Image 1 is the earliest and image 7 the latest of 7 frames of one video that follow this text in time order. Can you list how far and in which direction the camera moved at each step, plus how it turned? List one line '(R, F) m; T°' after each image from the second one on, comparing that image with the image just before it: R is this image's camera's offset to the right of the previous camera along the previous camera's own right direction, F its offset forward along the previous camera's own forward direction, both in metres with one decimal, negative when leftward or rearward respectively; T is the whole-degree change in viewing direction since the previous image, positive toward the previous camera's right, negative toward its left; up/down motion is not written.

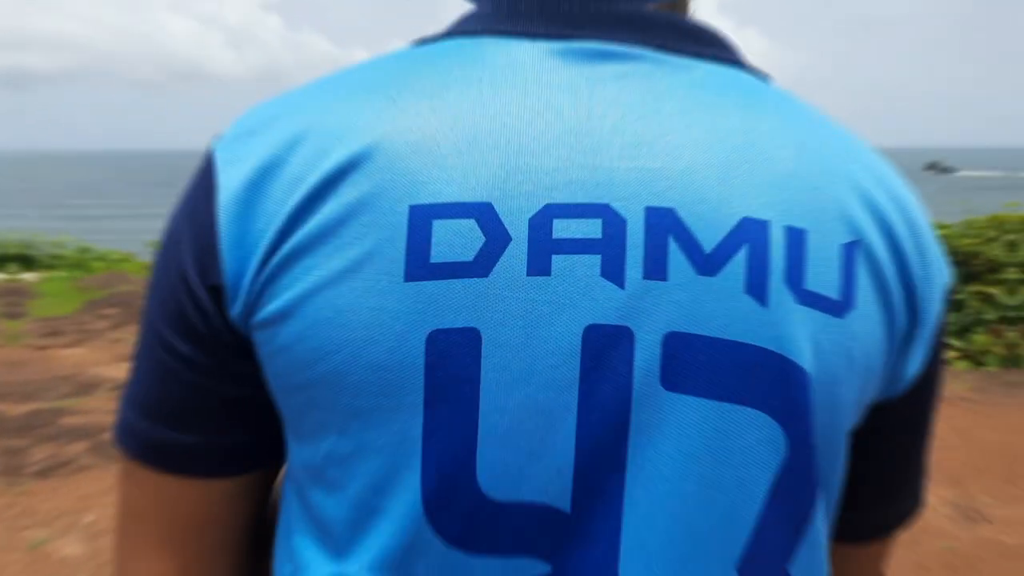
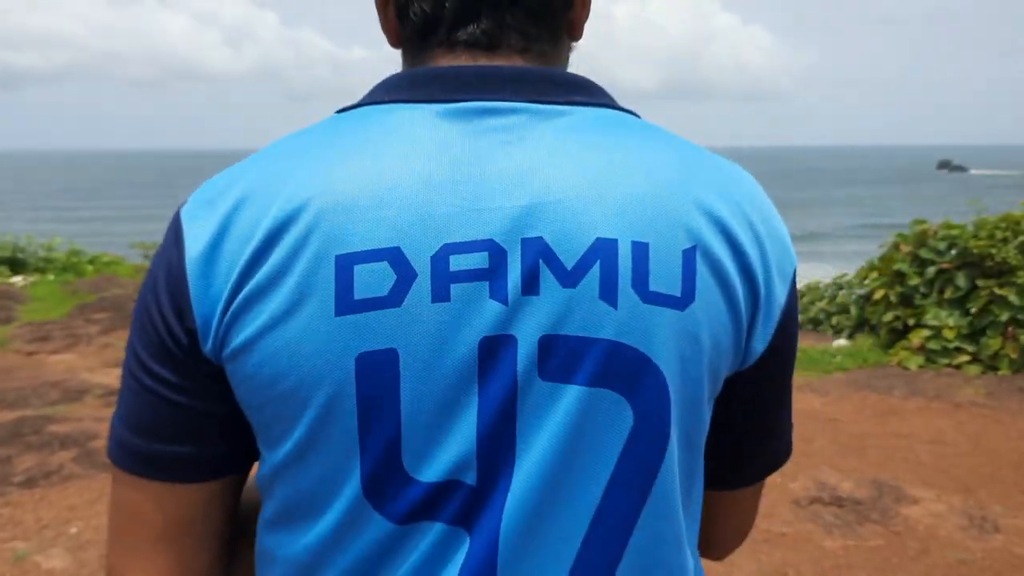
(0.0, +0.1) m; 0°
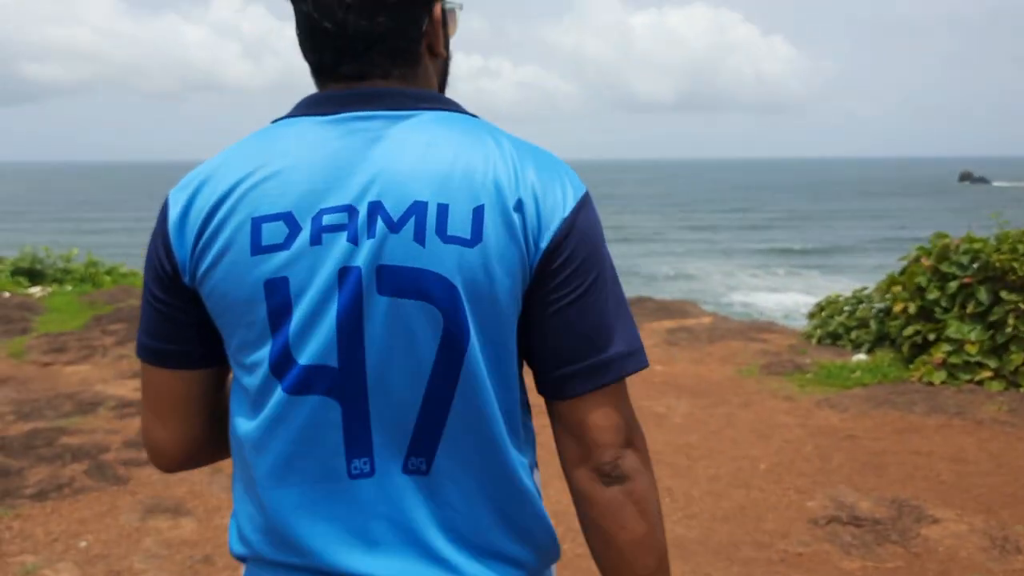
(0.0, 0.0) m; -1°
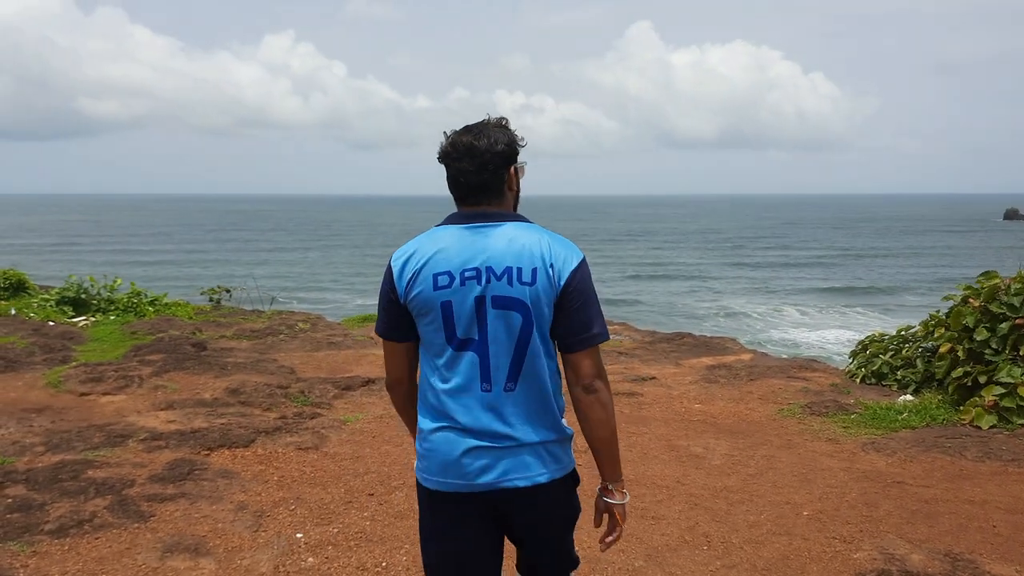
(0.0, +0.1) m; -3°
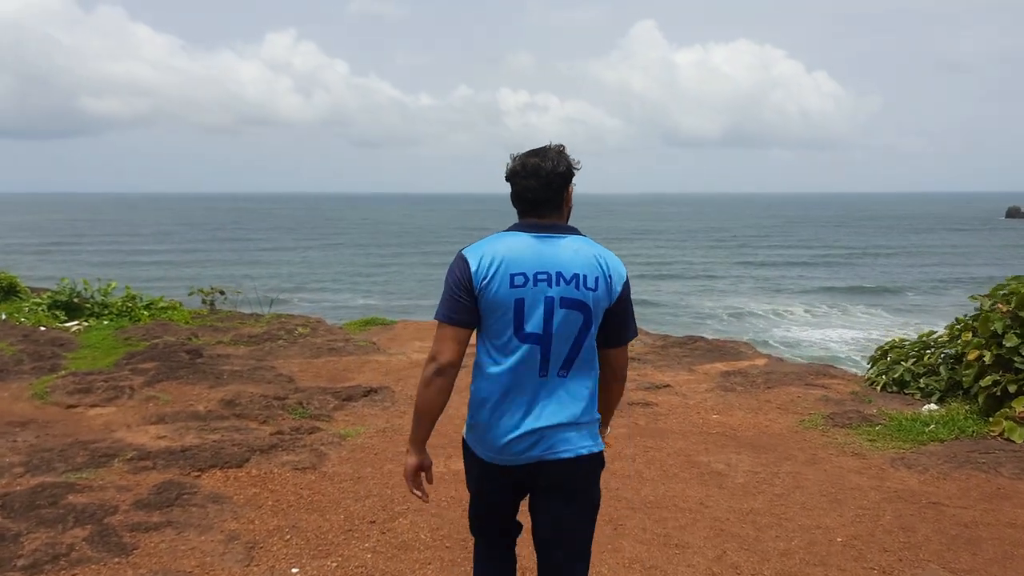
(-0.1, +0.3) m; 0°
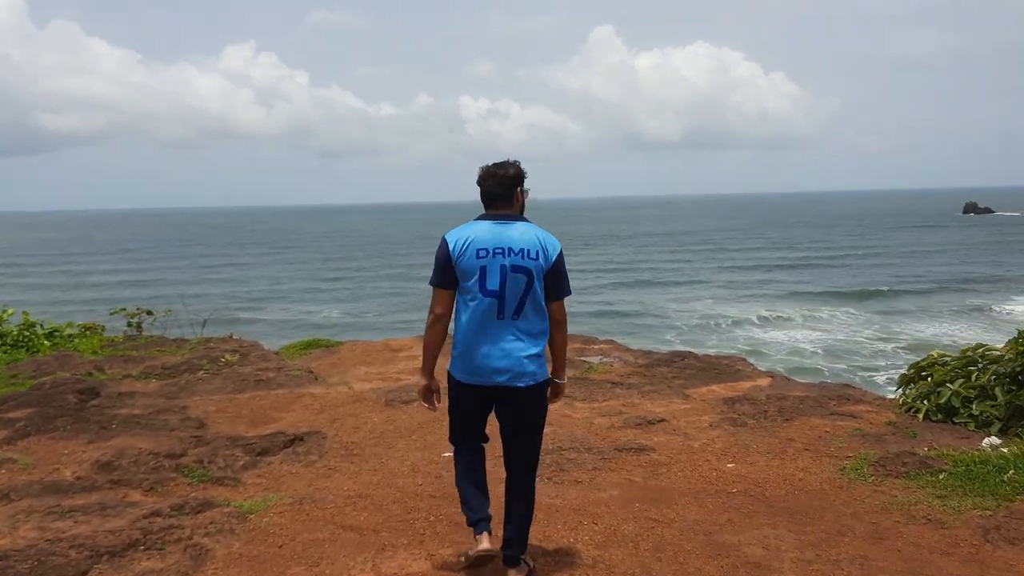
(+0.1, +1.5) m; +2°
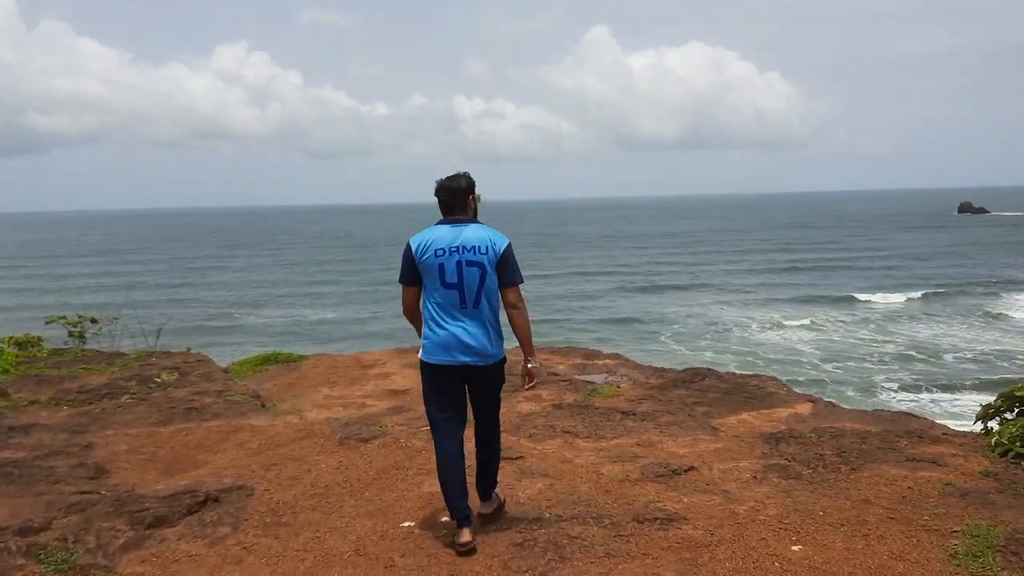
(+0.1, +1.5) m; 0°
